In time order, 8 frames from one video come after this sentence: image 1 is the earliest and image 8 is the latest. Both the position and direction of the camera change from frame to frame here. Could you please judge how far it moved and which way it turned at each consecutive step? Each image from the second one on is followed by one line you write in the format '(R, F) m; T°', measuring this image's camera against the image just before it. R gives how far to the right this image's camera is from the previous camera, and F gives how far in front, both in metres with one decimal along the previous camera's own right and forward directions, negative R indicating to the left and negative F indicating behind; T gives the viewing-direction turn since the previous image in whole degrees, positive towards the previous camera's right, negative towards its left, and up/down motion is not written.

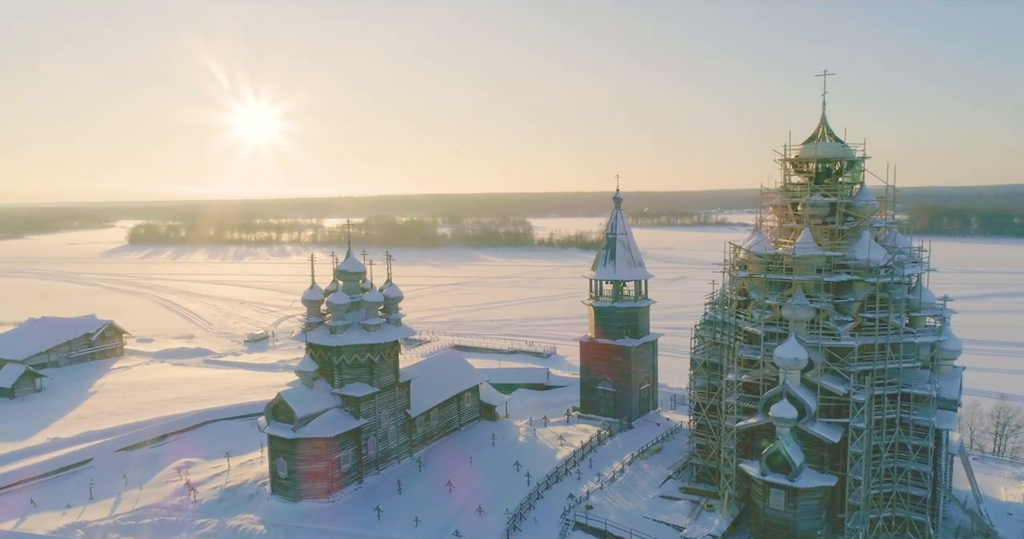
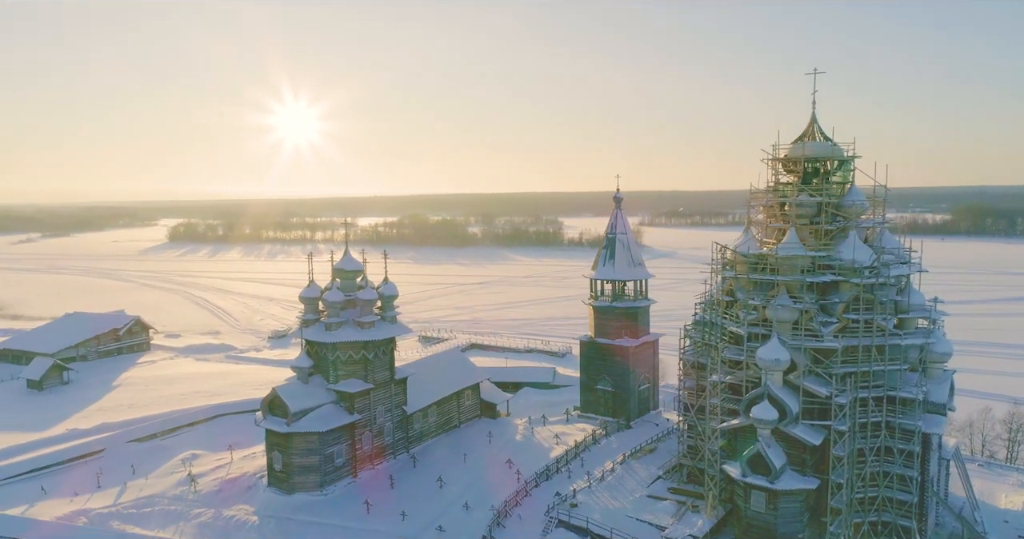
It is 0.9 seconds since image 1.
(+1.4, -0.1) m; -3°
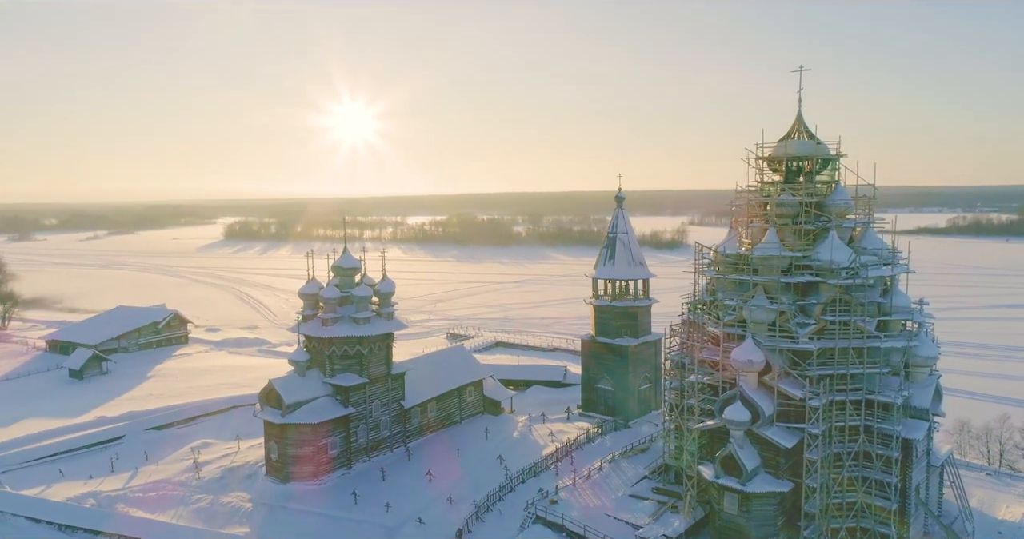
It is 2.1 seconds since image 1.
(+2.0, -0.2) m; -4°
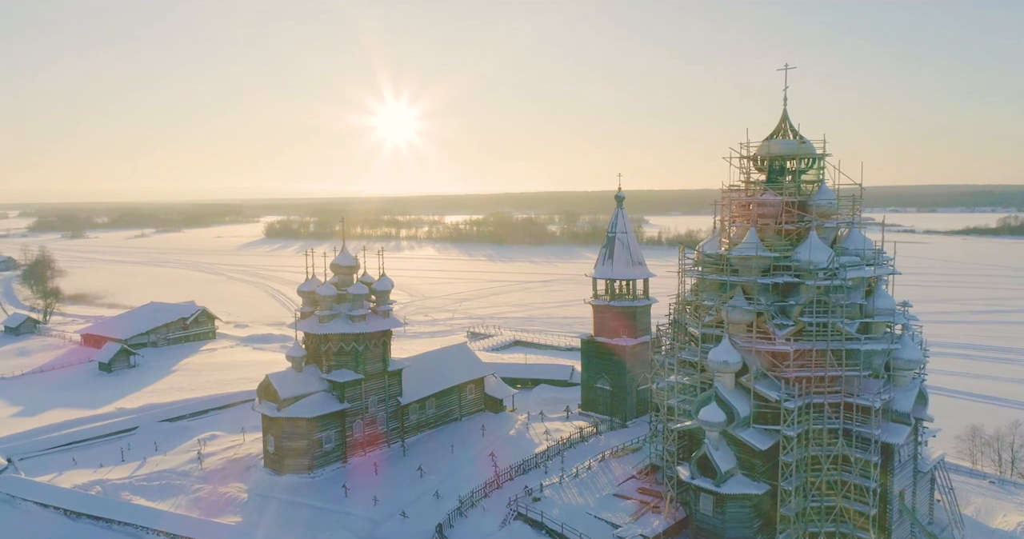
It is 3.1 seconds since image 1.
(+1.6, -0.2) m; -3°
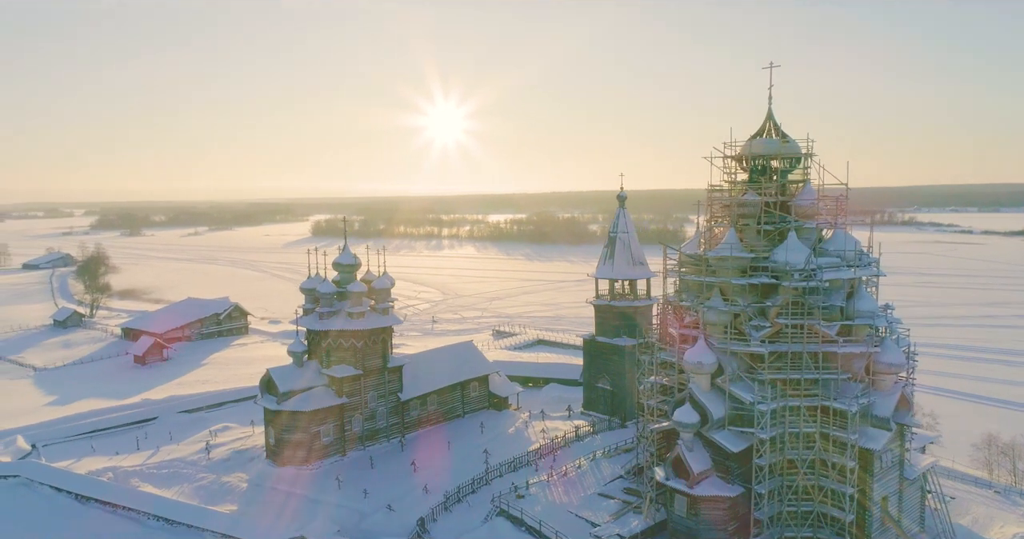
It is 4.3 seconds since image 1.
(+1.8, -0.2) m; -4°
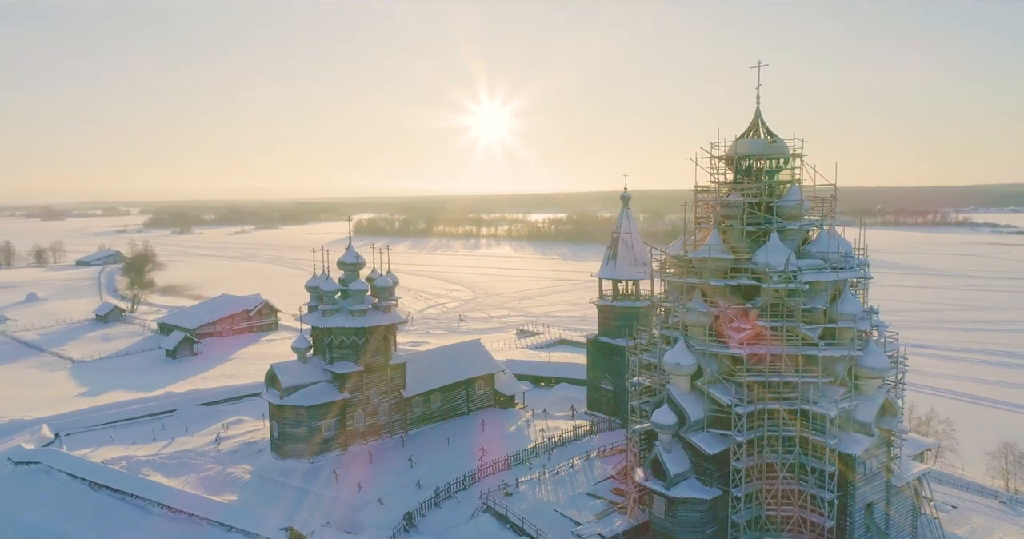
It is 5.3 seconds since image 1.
(+1.6, -0.2) m; -3°
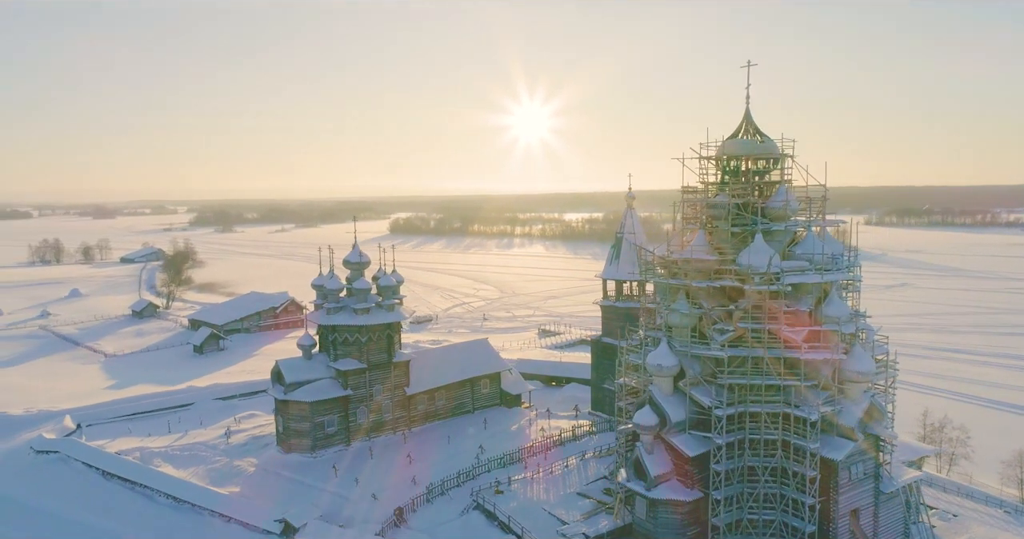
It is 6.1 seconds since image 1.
(+1.4, -0.1) m; -3°
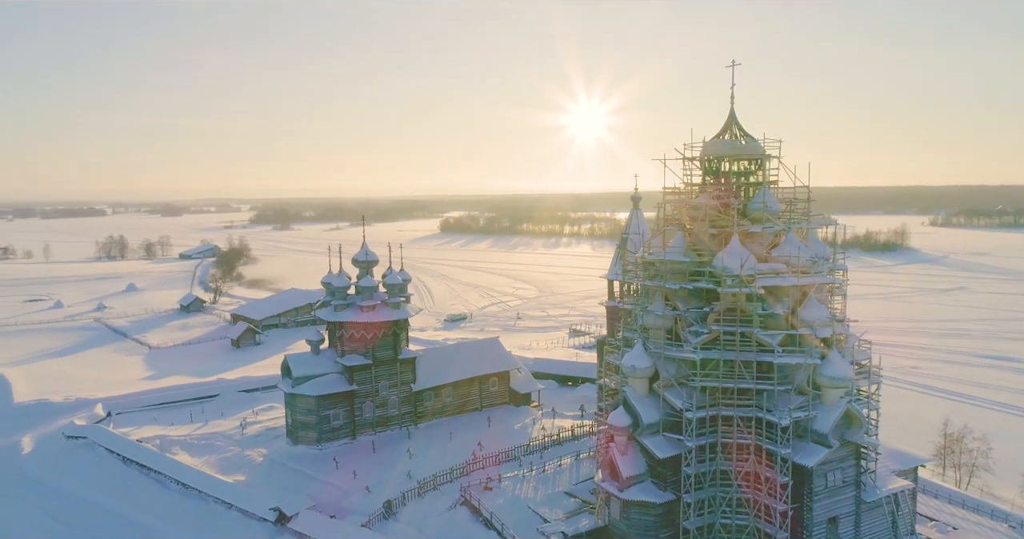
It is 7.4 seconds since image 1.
(+1.9, -0.2) m; -4°
